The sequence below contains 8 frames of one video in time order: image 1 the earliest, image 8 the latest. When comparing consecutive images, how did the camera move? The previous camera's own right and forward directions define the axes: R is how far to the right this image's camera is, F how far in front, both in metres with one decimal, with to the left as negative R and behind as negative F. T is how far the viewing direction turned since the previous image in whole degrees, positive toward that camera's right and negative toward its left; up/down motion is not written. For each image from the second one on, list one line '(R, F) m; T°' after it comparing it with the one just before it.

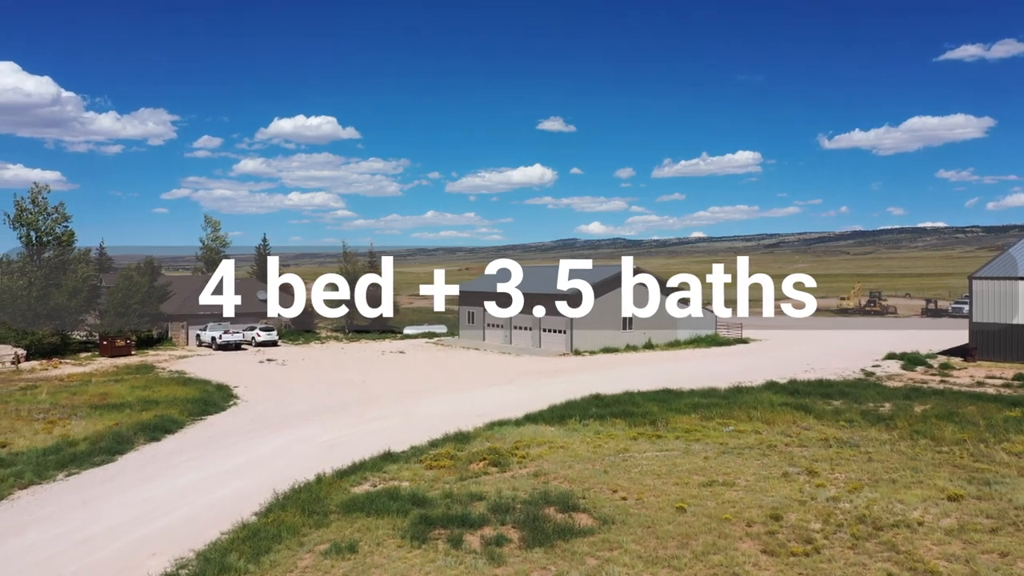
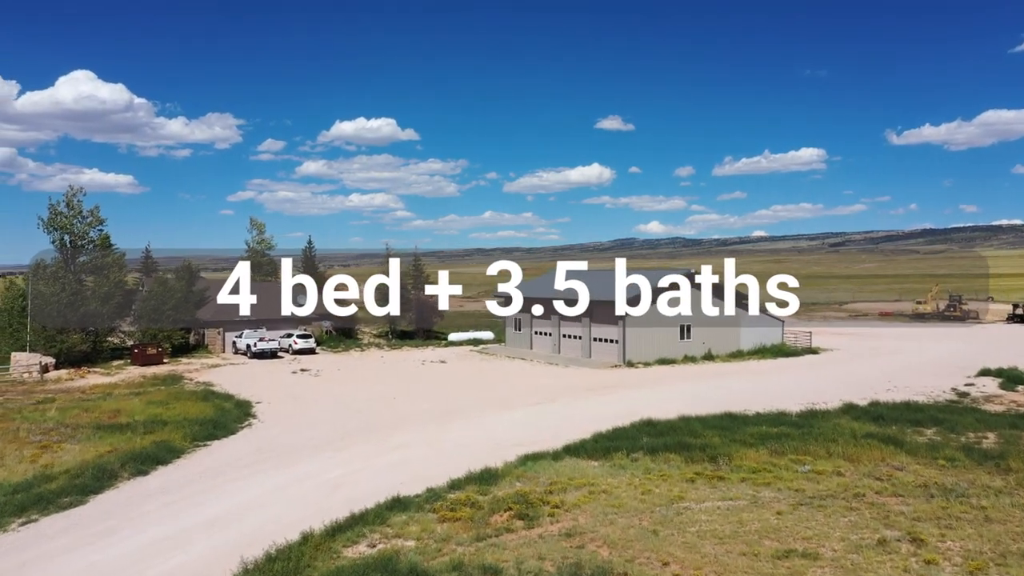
(+0.5, +2.7) m; -4°
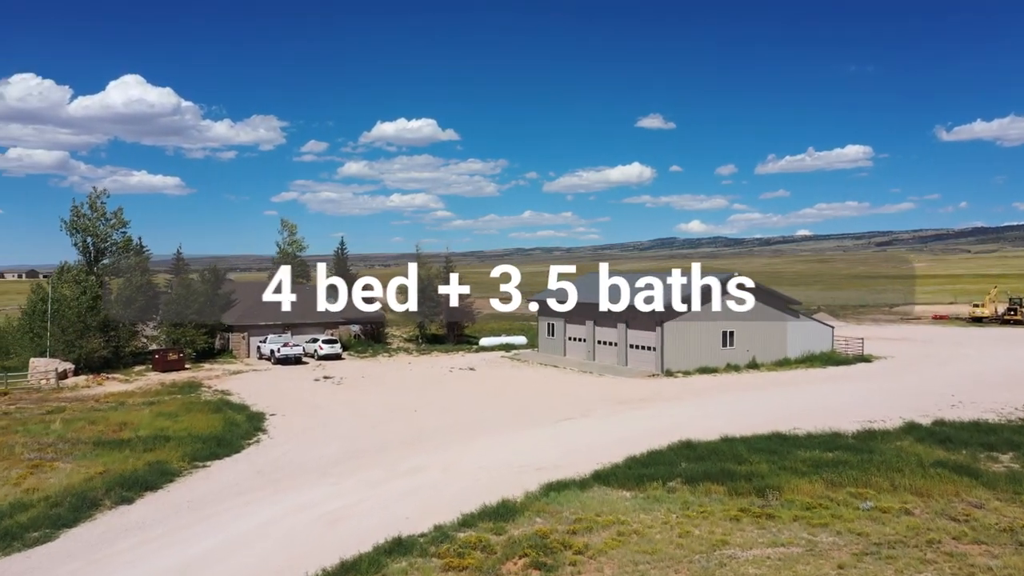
(+0.4, +1.8) m; -3°
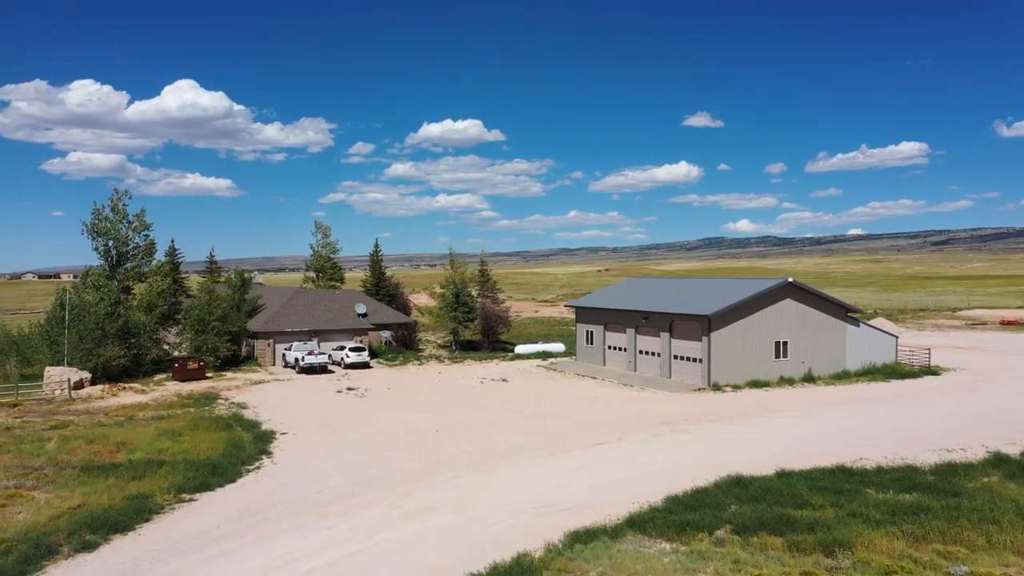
(+0.4, +2.3) m; -3°
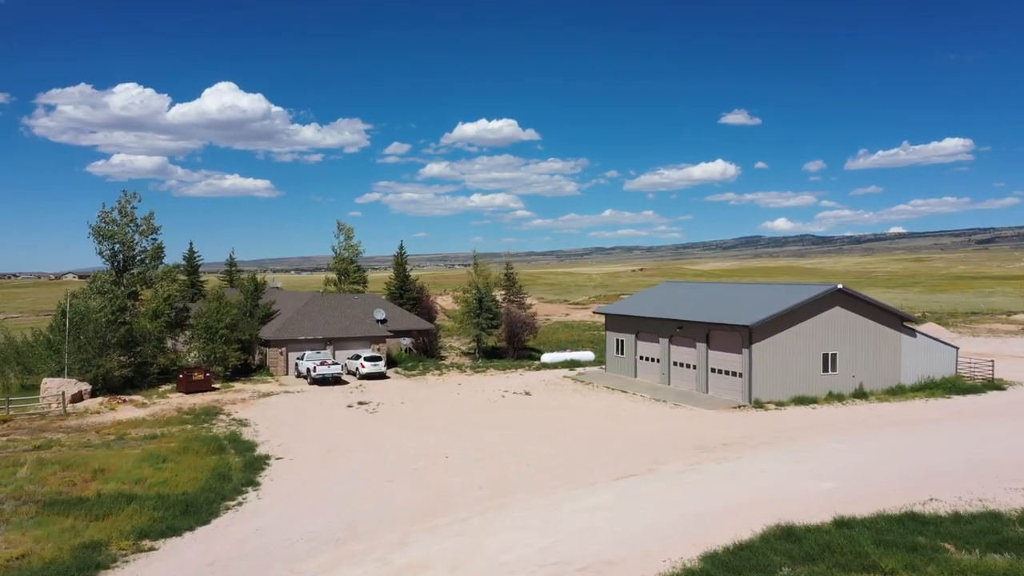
(+0.4, +2.4) m; -2°
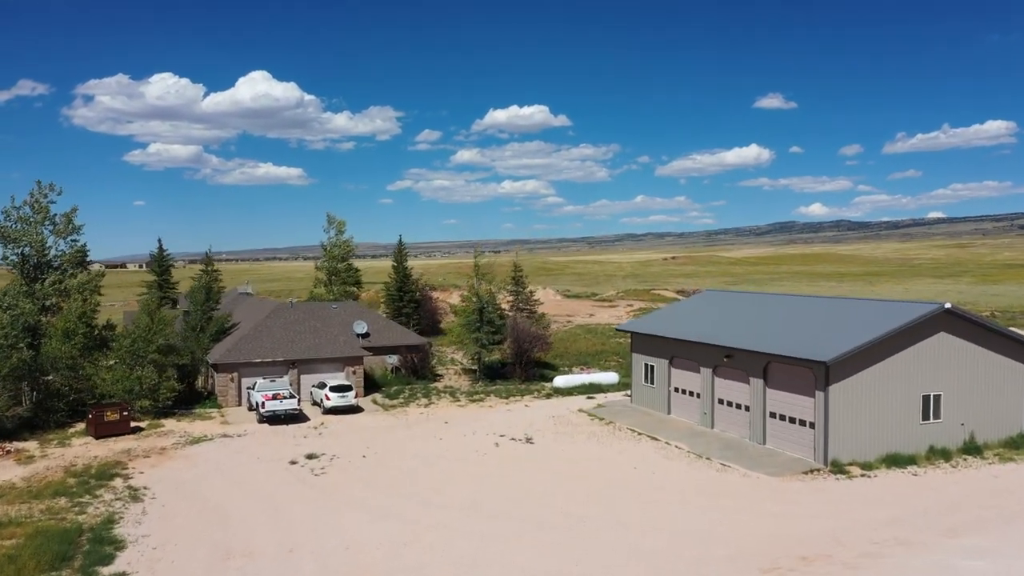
(+1.1, +7.6) m; -2°
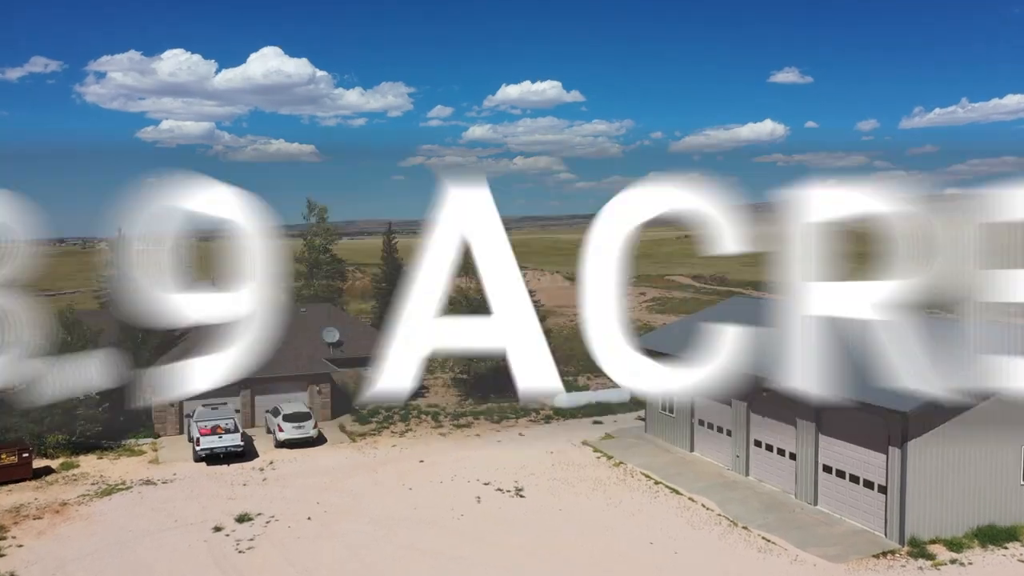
(+0.7, +5.2) m; -1°
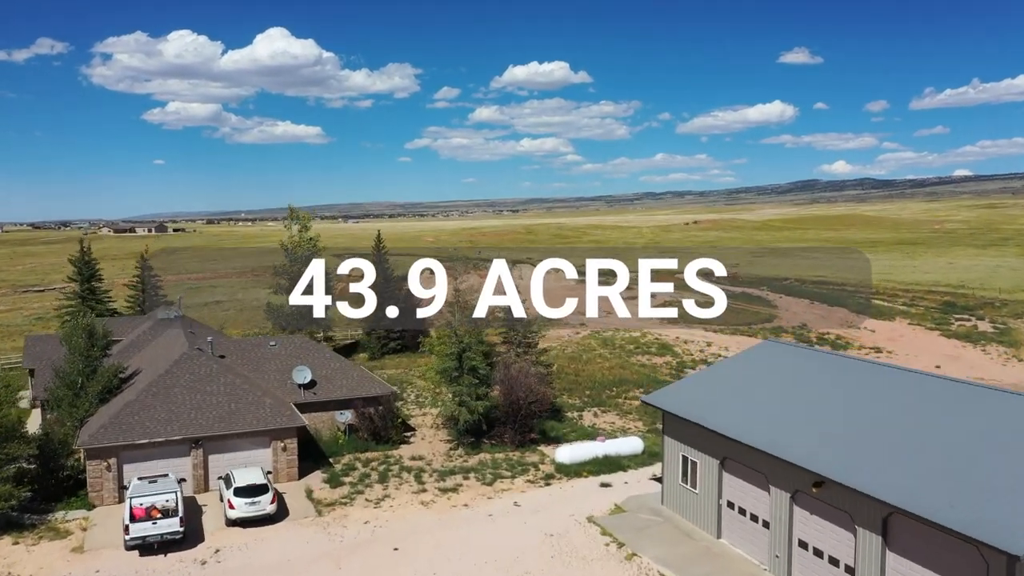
(+0.4, +4.0) m; 0°
